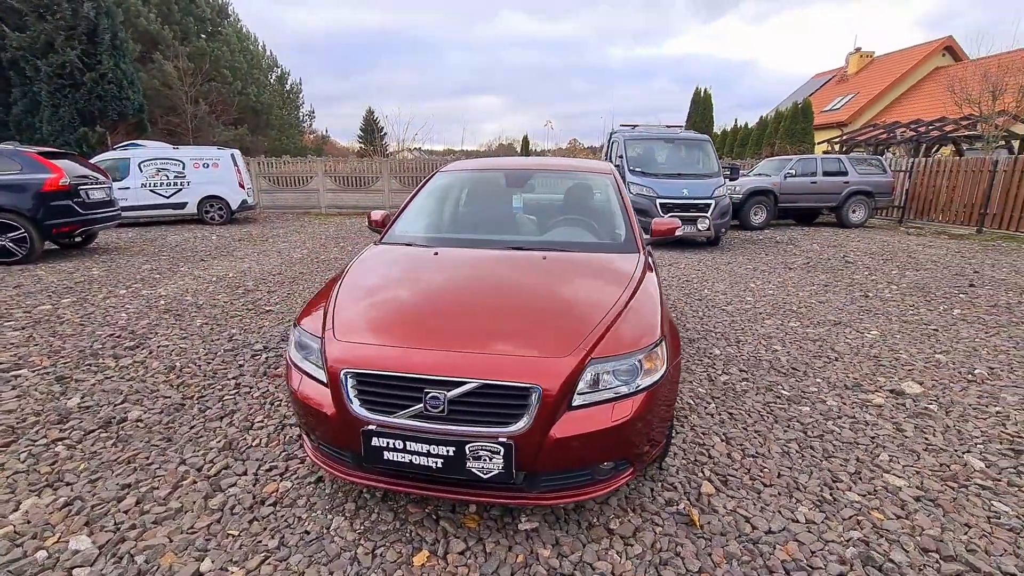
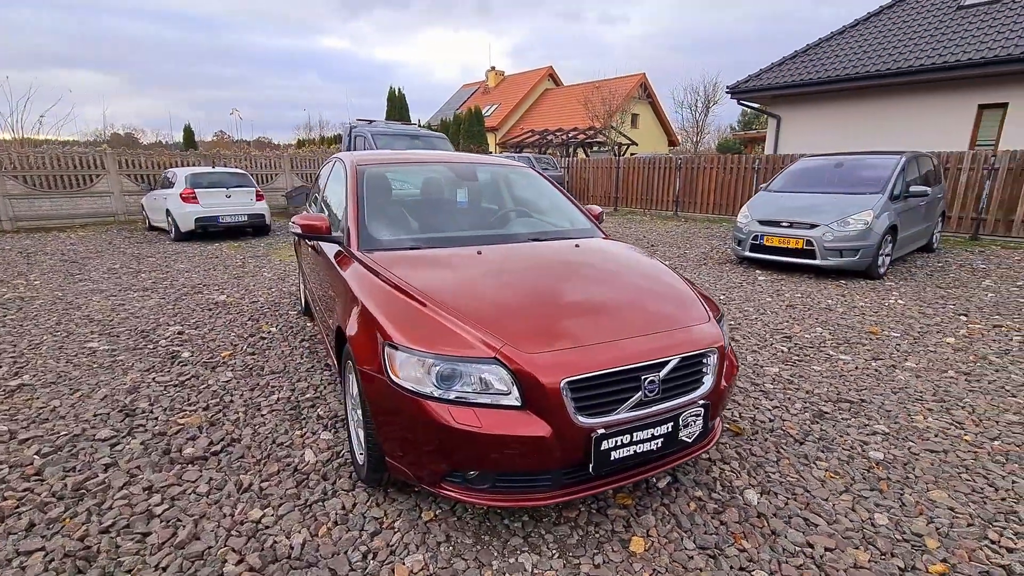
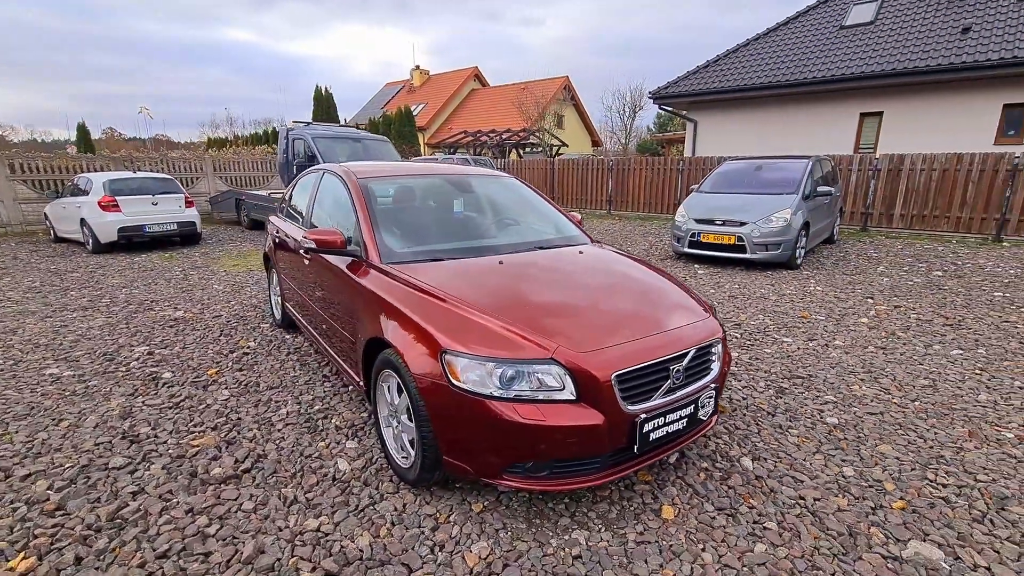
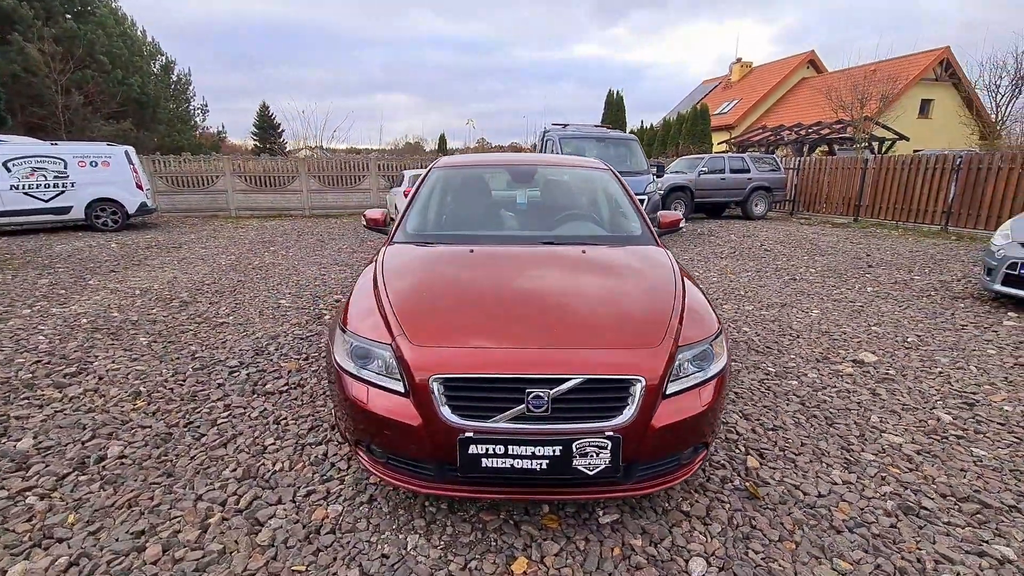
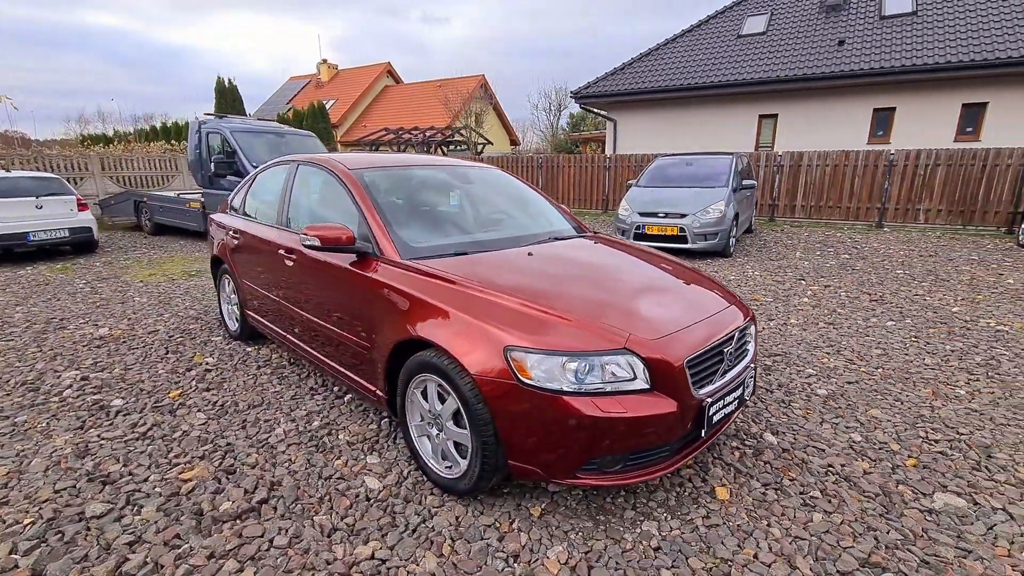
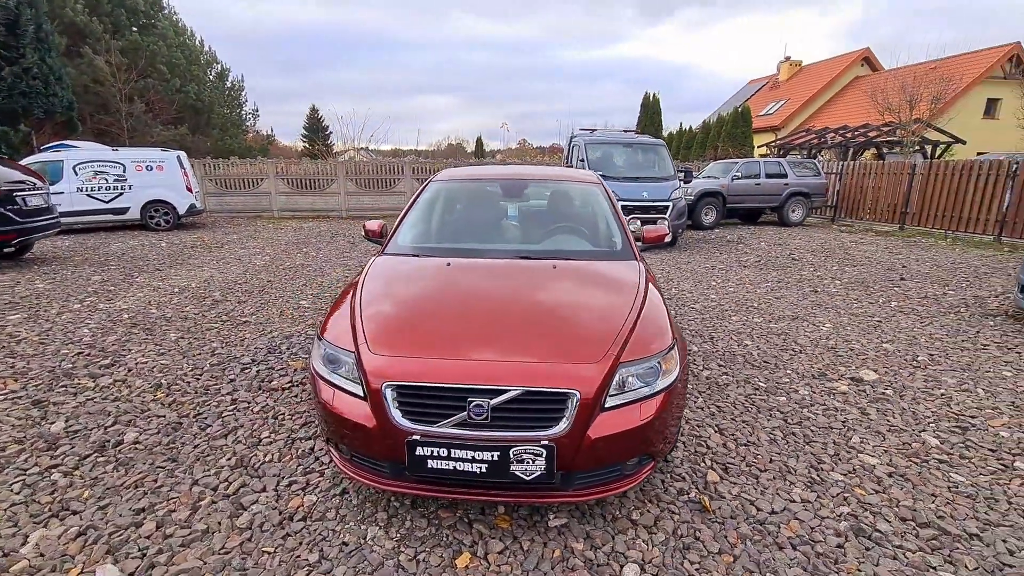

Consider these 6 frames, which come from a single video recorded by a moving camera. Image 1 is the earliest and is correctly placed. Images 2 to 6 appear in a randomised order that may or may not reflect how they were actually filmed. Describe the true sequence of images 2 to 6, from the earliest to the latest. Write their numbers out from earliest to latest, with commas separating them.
6, 4, 2, 3, 5
